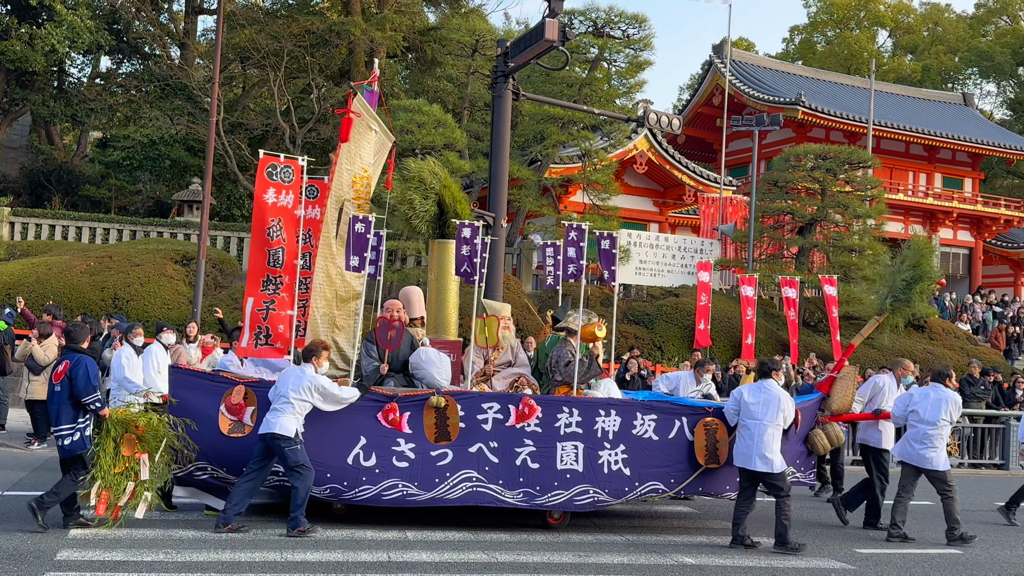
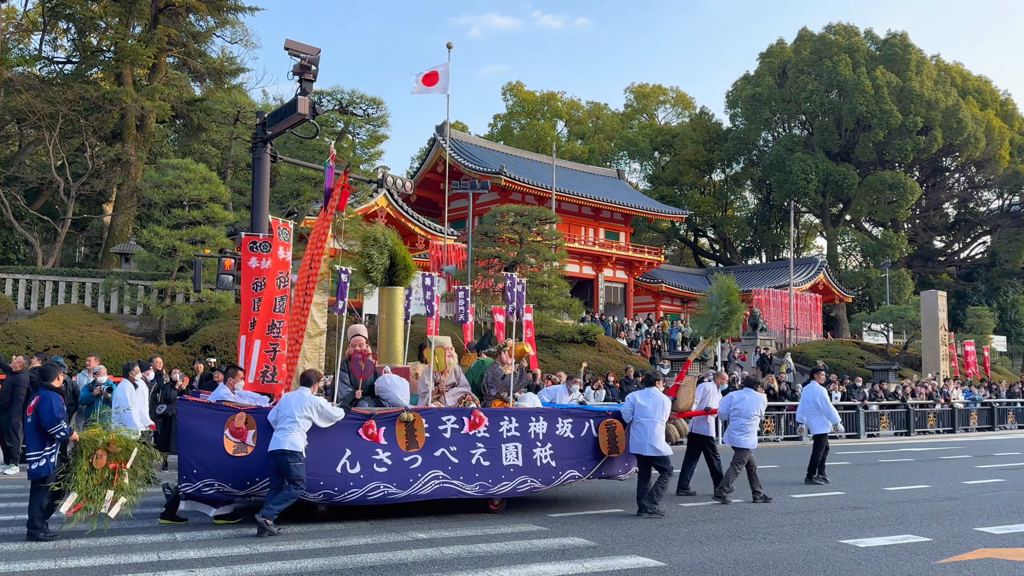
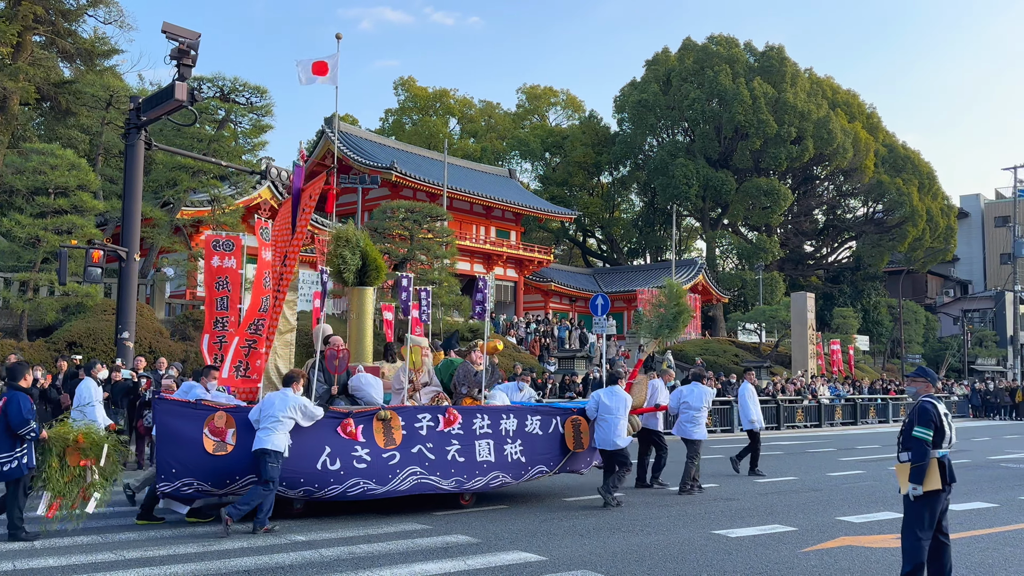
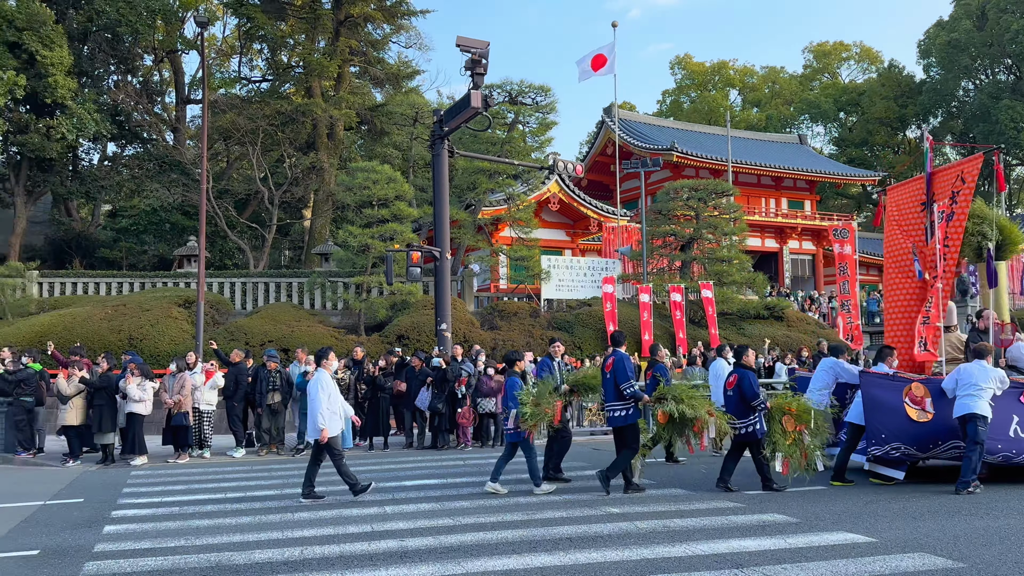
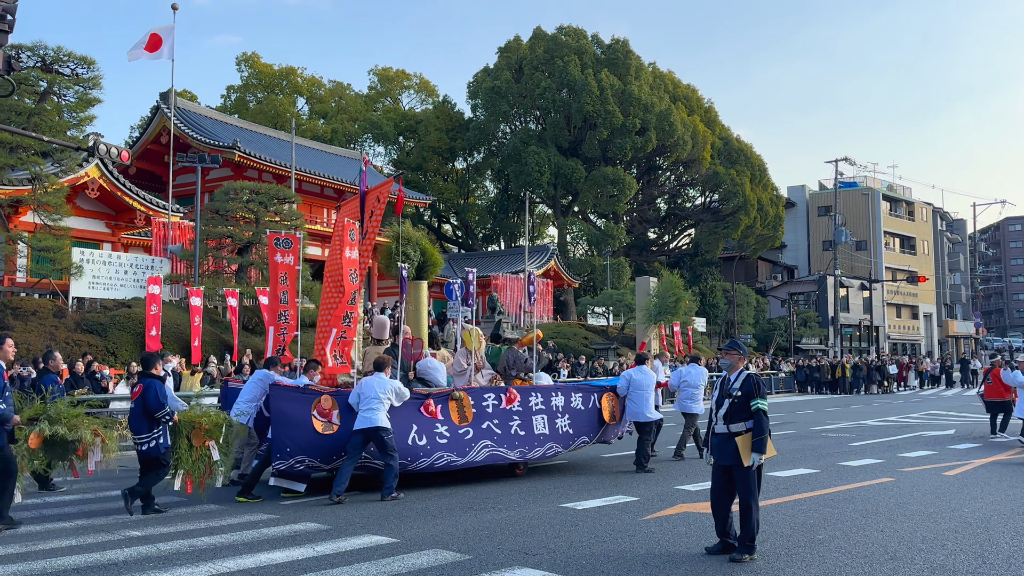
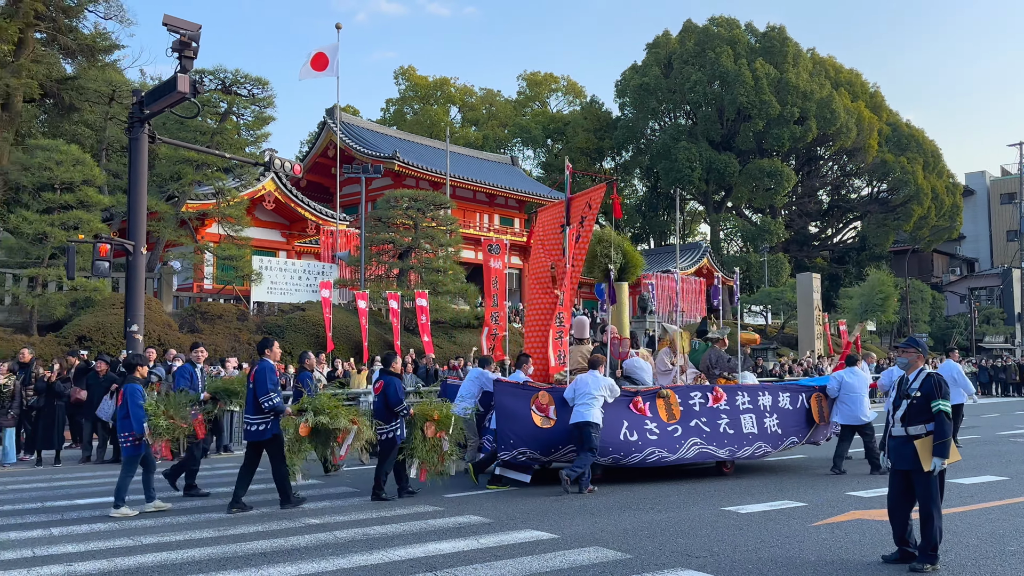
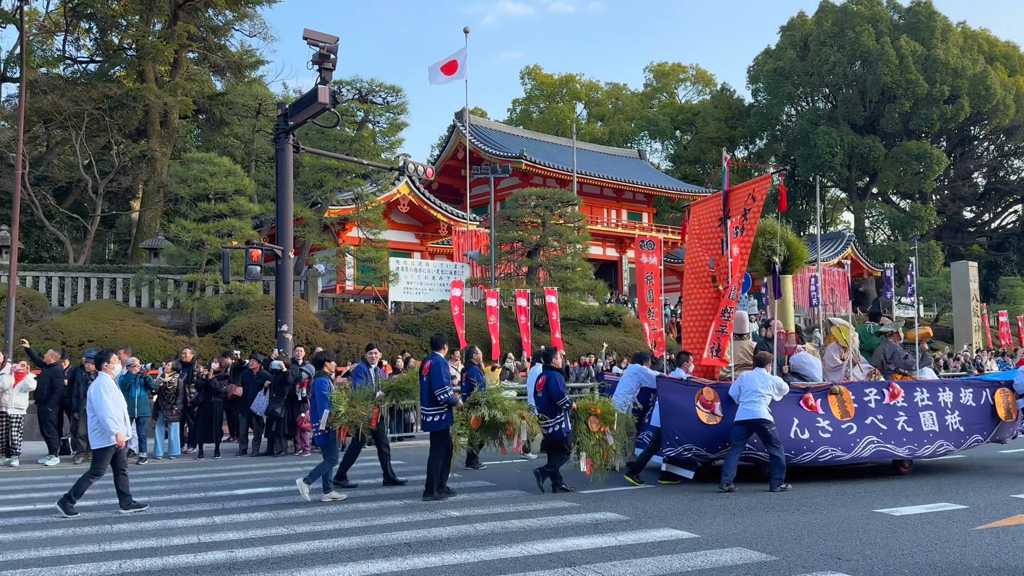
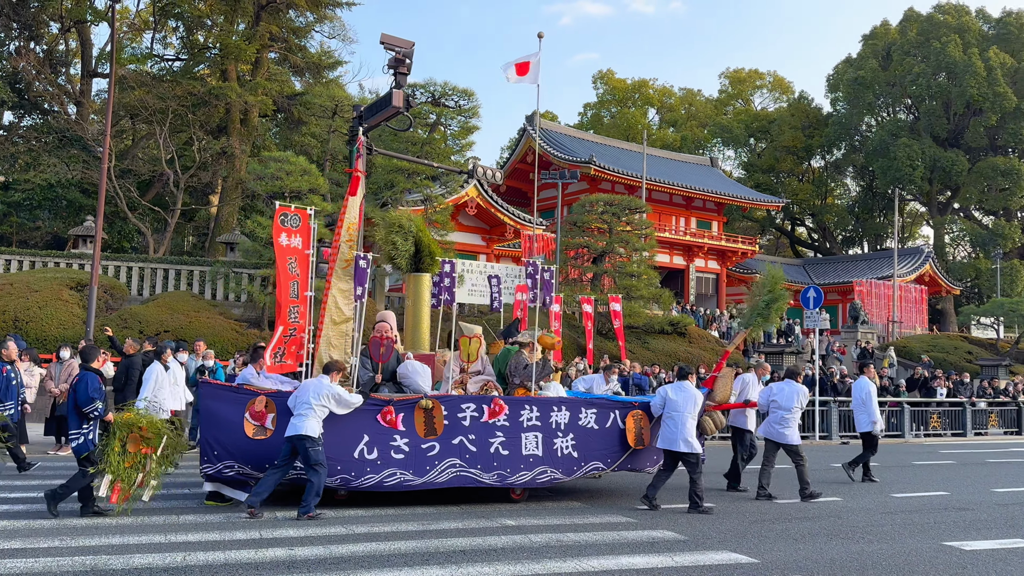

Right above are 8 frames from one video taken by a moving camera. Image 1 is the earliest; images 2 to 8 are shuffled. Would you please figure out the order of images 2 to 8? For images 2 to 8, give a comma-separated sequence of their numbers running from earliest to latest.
8, 2, 3, 5, 6, 7, 4
